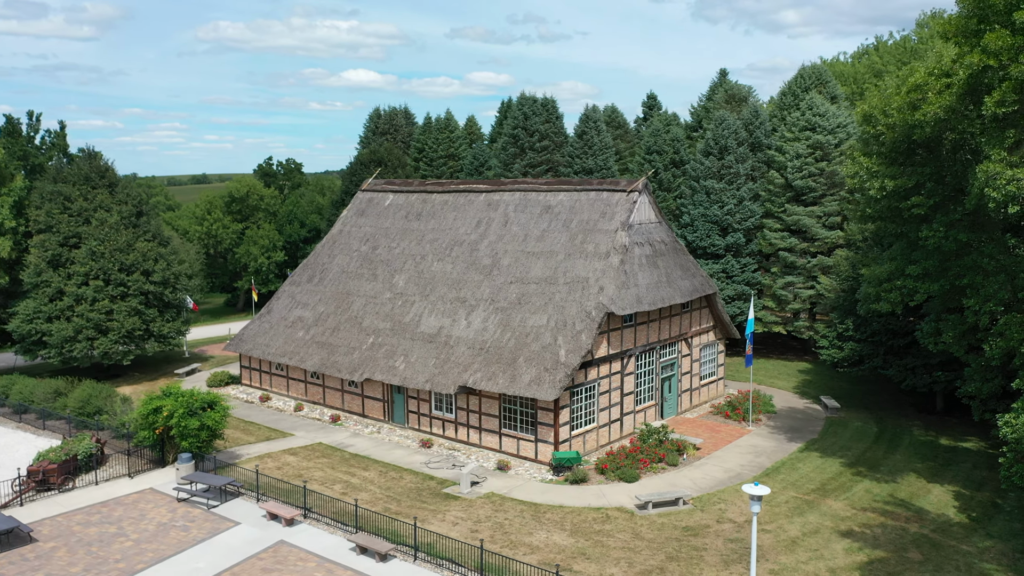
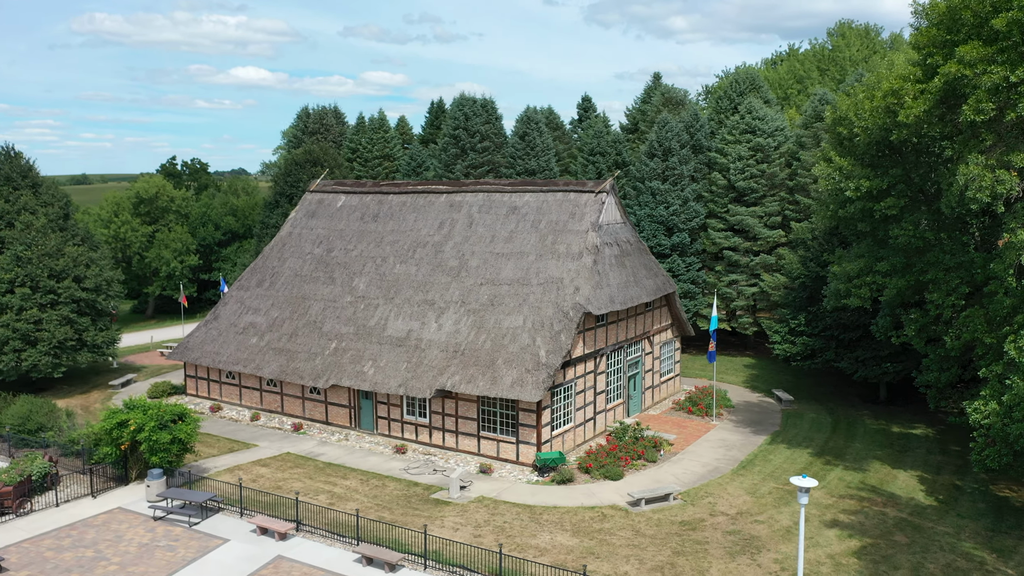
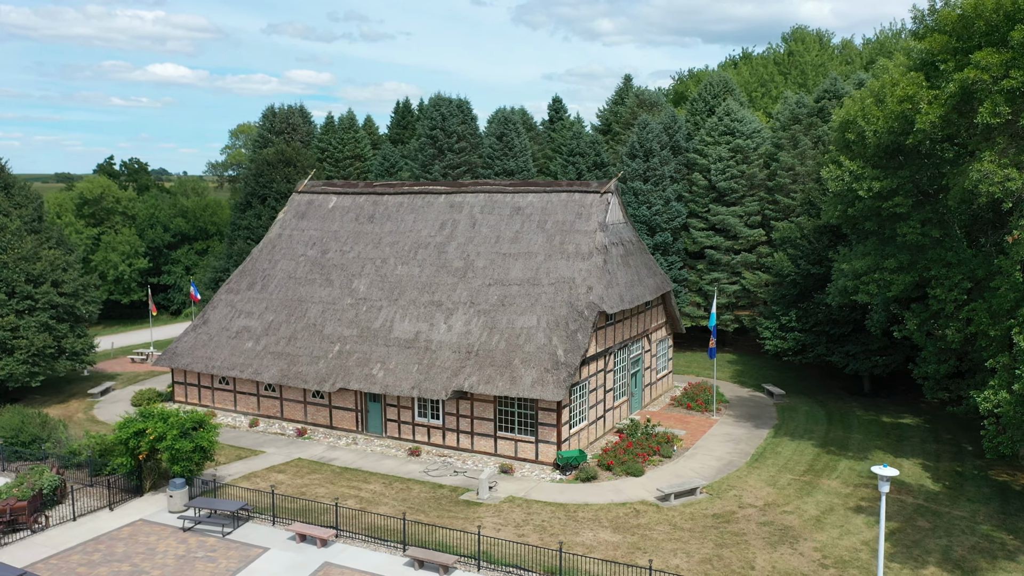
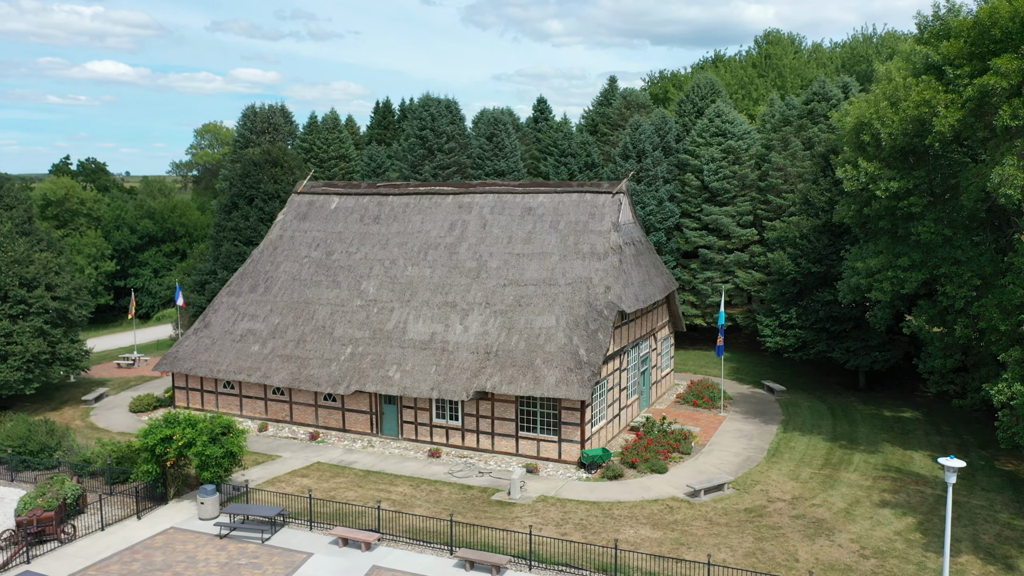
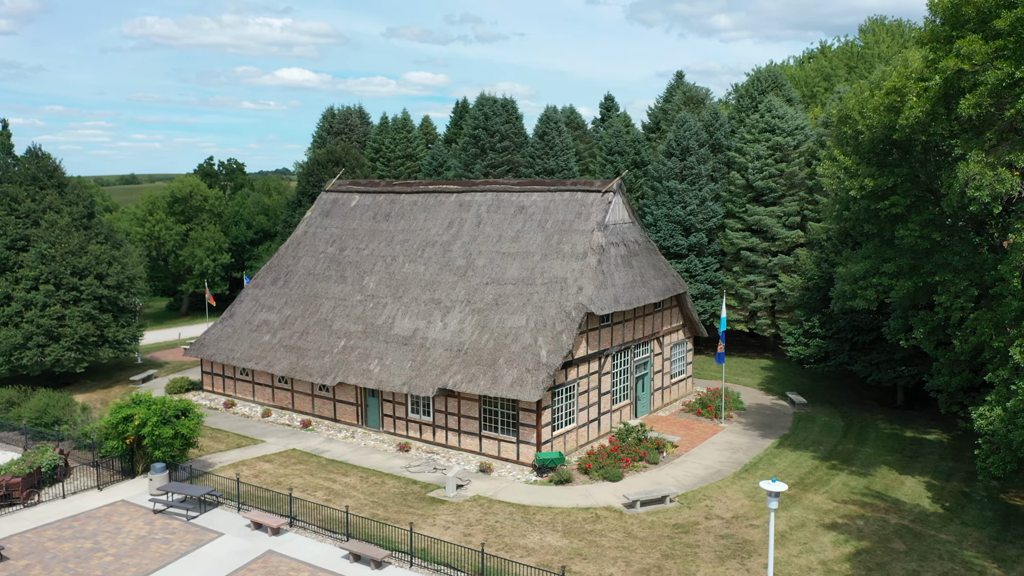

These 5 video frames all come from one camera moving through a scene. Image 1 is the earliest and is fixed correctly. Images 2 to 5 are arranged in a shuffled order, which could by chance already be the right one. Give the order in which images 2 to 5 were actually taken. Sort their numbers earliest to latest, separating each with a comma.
5, 2, 3, 4
